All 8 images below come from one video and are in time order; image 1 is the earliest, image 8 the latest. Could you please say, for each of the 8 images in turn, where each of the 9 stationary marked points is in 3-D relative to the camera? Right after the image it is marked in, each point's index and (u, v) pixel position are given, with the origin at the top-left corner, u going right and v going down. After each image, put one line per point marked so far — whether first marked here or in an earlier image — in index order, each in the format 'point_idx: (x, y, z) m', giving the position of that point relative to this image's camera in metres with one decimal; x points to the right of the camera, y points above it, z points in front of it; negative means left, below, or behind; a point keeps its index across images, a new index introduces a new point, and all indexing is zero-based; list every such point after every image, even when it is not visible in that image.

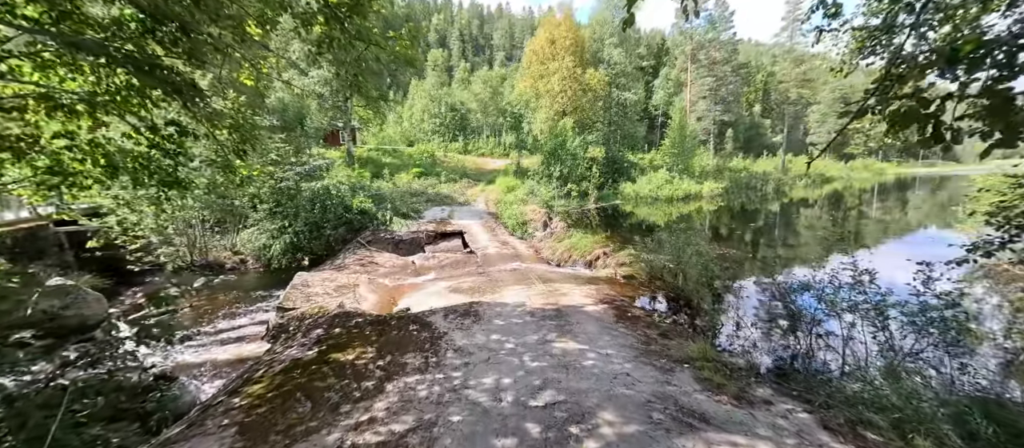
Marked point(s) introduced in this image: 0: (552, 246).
0: (+1.3, -0.8, +12.8) m
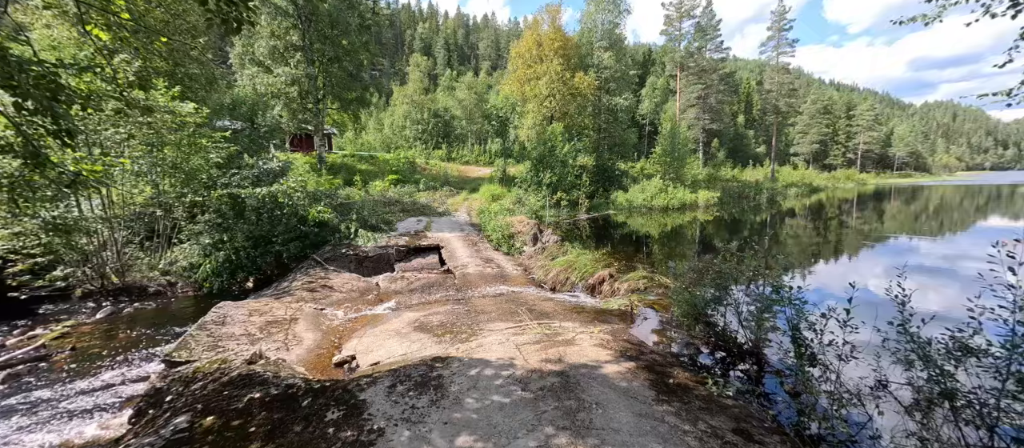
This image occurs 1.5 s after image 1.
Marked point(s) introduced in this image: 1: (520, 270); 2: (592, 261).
0: (+0.9, -1.1, +10.8) m
1: (+0.3, -1.3, +11.1) m
2: (+2.1, -1.0, +10.3) m
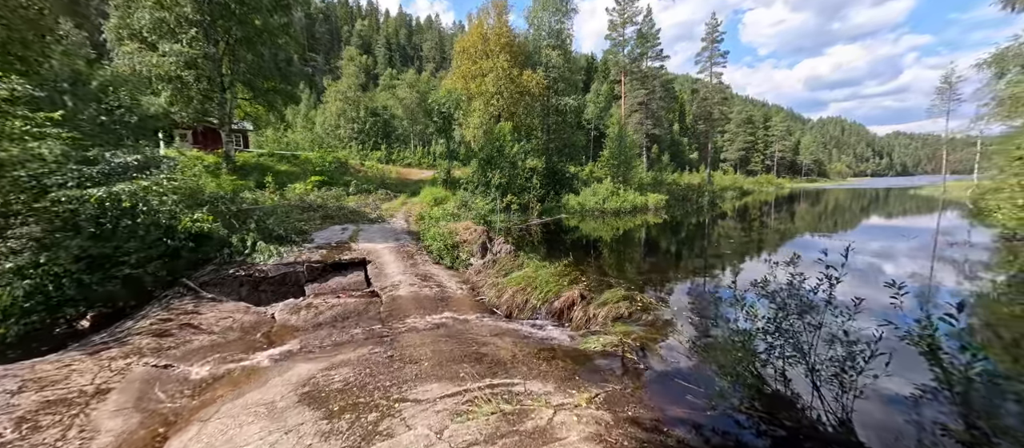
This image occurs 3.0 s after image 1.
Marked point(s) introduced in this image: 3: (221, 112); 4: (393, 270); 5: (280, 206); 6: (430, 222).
0: (-0.3, -1.3, +8.7) m
1: (-1.0, -1.5, +8.9) m
2: (+0.9, -1.2, +8.3) m
3: (-13.3, +5.1, +18.0) m
4: (-3.0, -1.1, +10.0) m
5: (-8.1, +0.6, +13.7) m
6: (-2.9, +0.1, +13.9) m
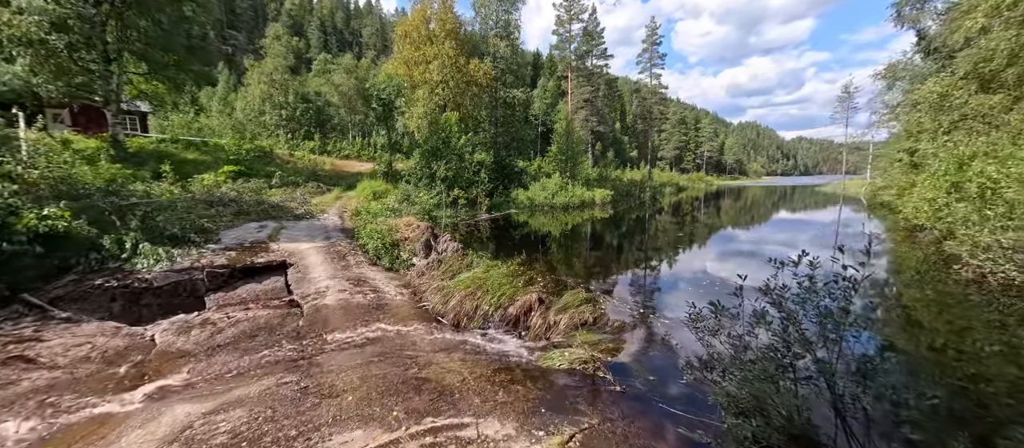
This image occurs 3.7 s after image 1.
0: (-1.3, -1.2, +7.6) m
1: (-2.0, -1.4, +7.7) m
2: (-0.1, -1.1, +7.4) m
3: (-15.5, +5.2, +15.1) m
4: (-4.2, -1.1, +8.5) m
5: (-9.7, +0.7, +11.6) m
6: (-4.6, +0.2, +12.4) m
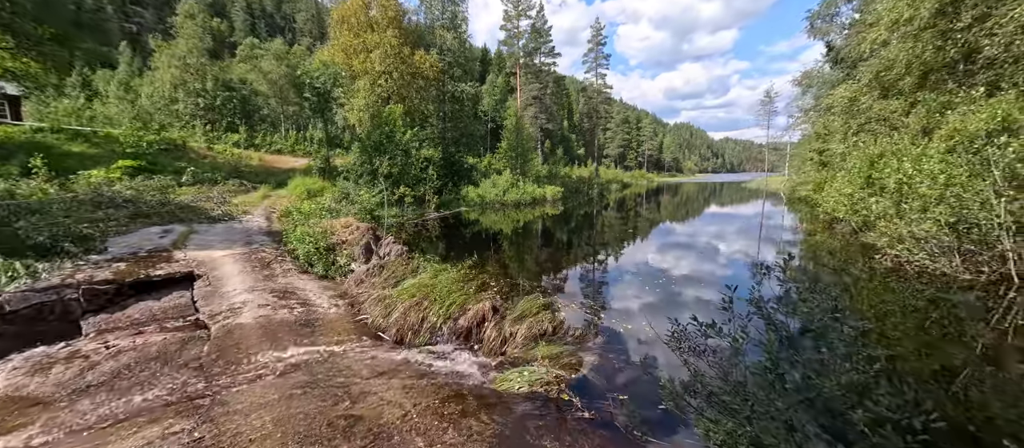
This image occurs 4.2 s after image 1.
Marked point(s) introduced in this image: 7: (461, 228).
0: (-2.2, -1.2, +6.7) m
1: (-2.9, -1.5, +6.8) m
2: (-0.9, -1.1, +6.7) m
3: (-17.3, +5.0, +12.3) m
4: (-5.1, -1.1, +7.3) m
5: (-11.0, +0.6, +9.6) m
6: (-6.1, +0.1, +11.1) m
7: (-2.4, -0.2, +18.5) m
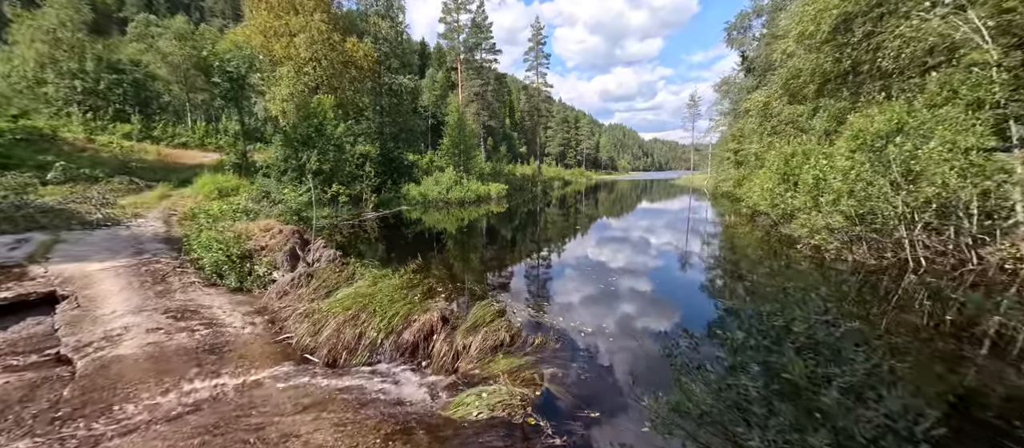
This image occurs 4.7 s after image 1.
0: (-2.9, -1.3, +5.8) m
1: (-3.6, -1.5, +5.7) m
2: (-1.7, -1.1, +6.0) m
3: (-18.8, +4.7, +9.1) m
4: (-5.9, -1.2, +5.9) m
5: (-12.1, +0.3, +7.4) m
6: (-7.4, 0.0, +9.5) m
7: (-4.8, -0.2, +17.4) m
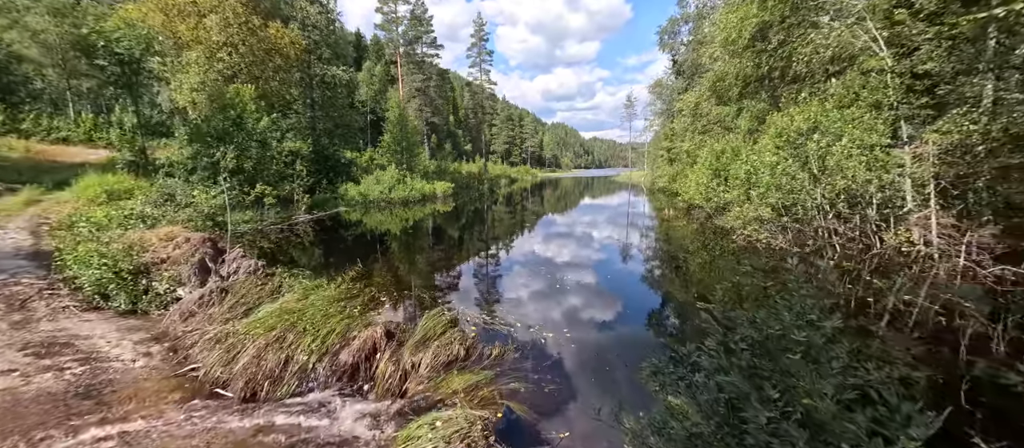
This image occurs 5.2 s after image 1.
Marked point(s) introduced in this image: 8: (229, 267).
0: (-3.5, -1.4, +4.9) m
1: (-4.2, -1.6, +4.7) m
2: (-2.3, -1.1, +5.2) m
3: (-19.8, +4.2, +6.0) m
4: (-6.5, -1.4, +4.6) m
5: (-12.9, 0.0, +5.2) m
6: (-8.5, -0.2, +8.0) m
7: (-7.0, -0.3, +16.1) m
8: (-4.8, -0.7, +6.7) m
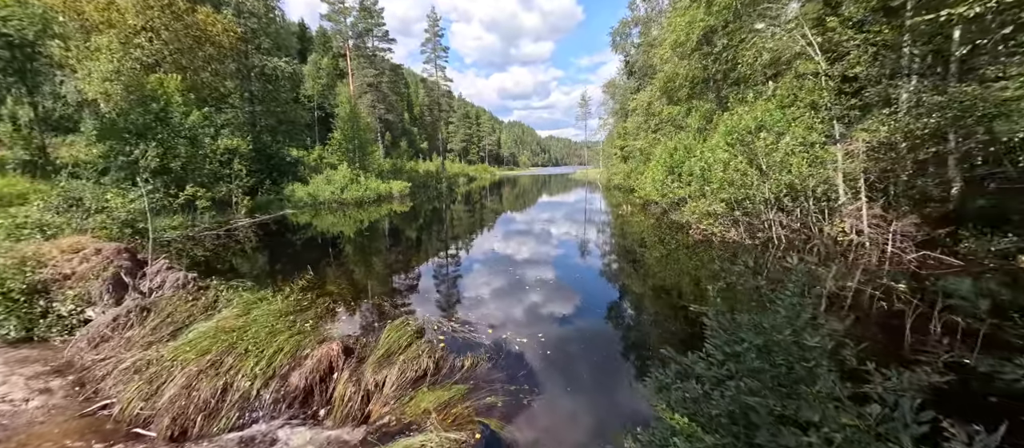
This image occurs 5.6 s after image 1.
0: (-3.8, -1.4, +4.2) m
1: (-4.5, -1.7, +4.0) m
2: (-2.7, -1.2, +4.6) m
3: (-20.3, +3.7, +3.6) m
4: (-6.8, -1.5, +3.6) m
5: (-13.2, -0.3, +3.5) m
6: (-9.1, -0.4, +6.7) m
7: (-8.5, -0.5, +15.0) m
8: (-5.3, -0.8, +5.9) m
